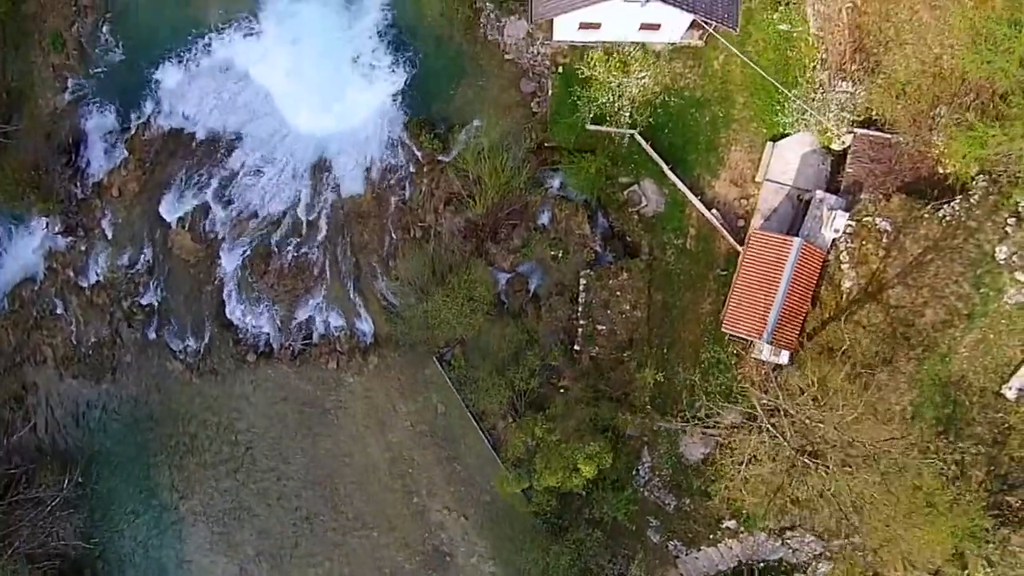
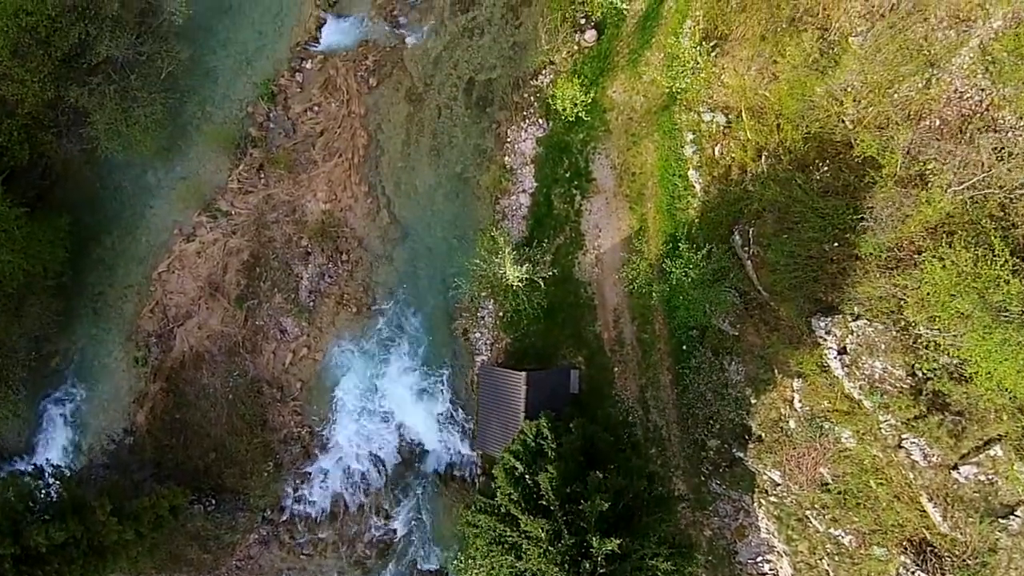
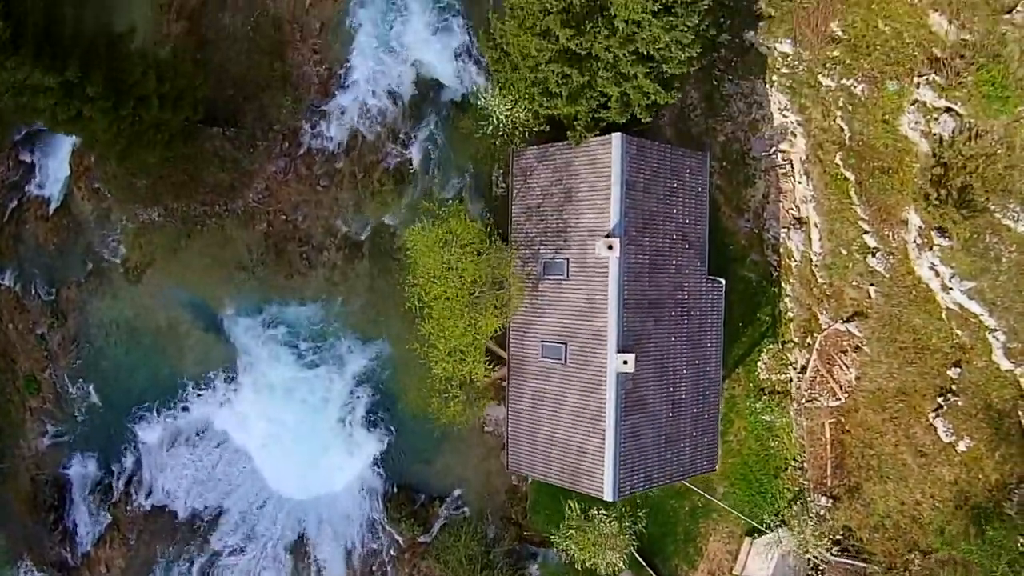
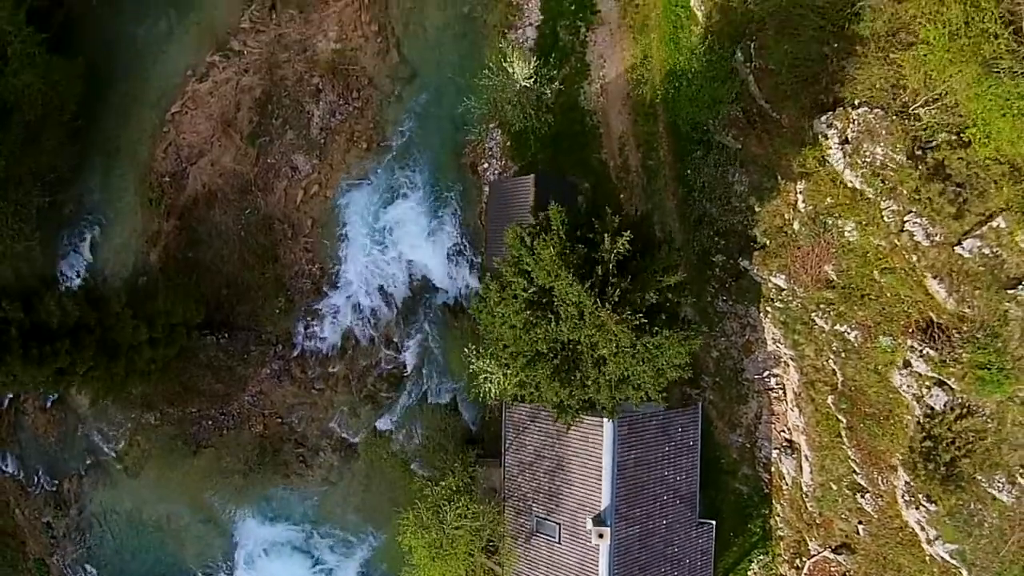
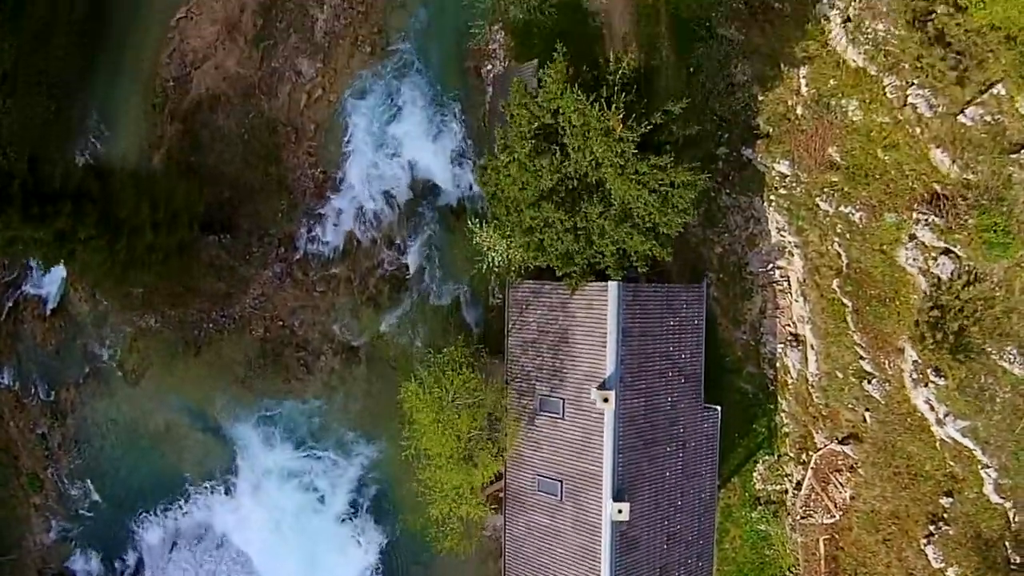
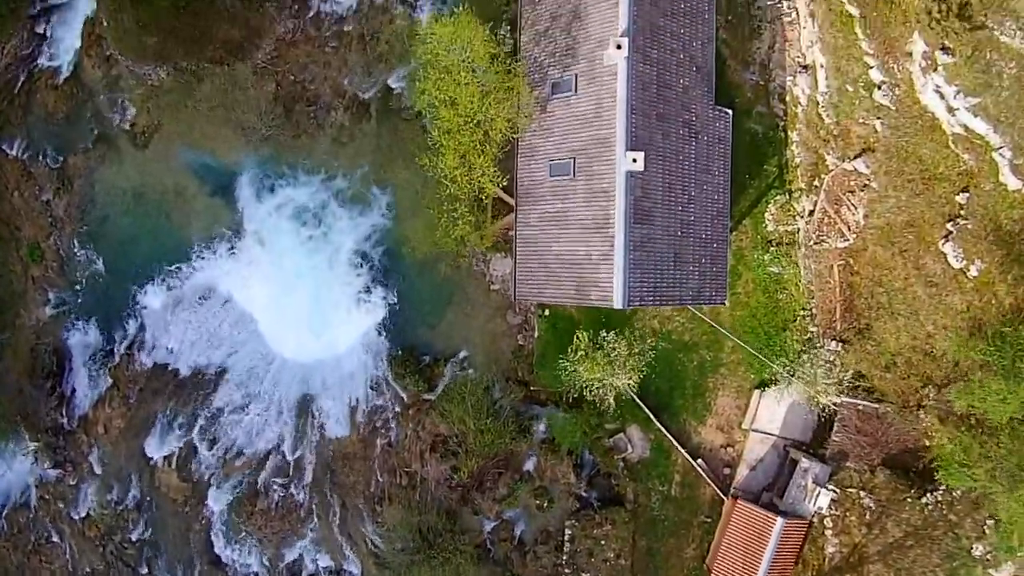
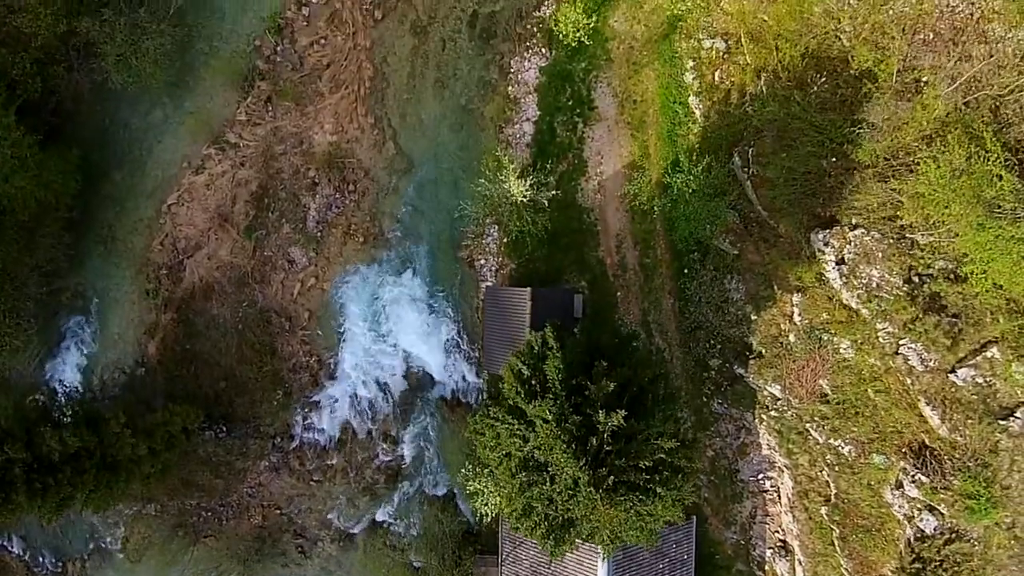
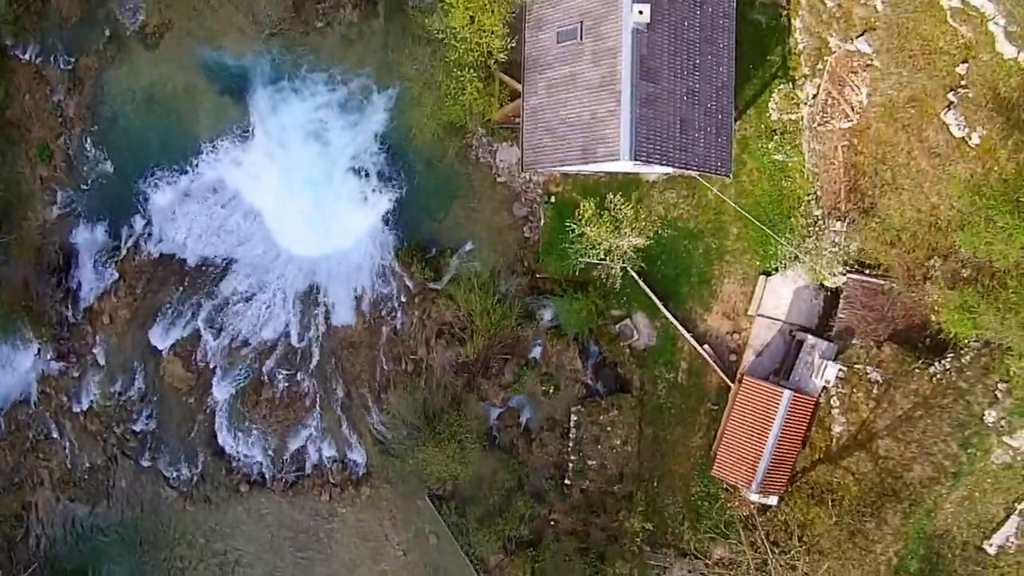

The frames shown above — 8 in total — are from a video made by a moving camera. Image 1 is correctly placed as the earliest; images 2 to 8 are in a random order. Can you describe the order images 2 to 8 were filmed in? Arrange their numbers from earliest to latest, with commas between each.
8, 6, 3, 5, 4, 7, 2
